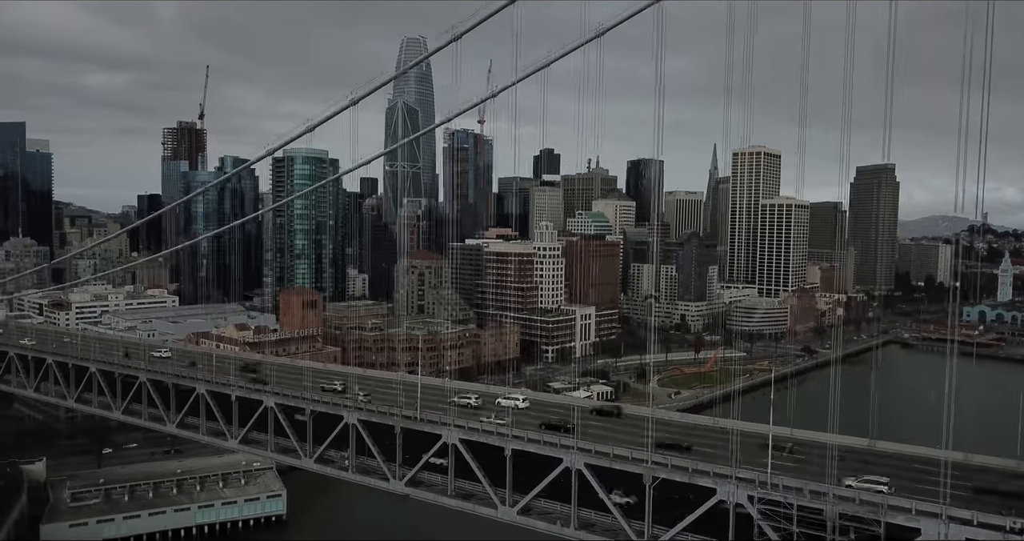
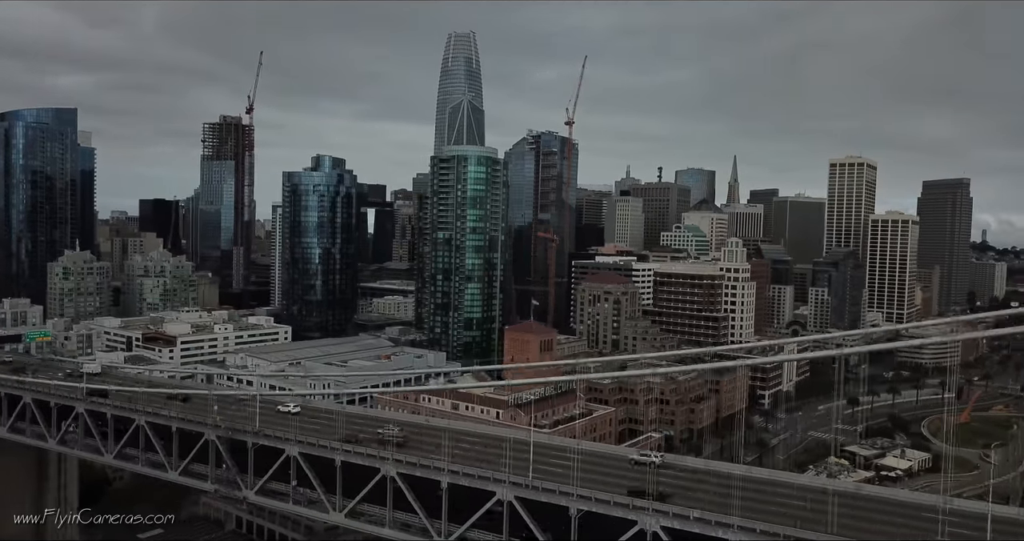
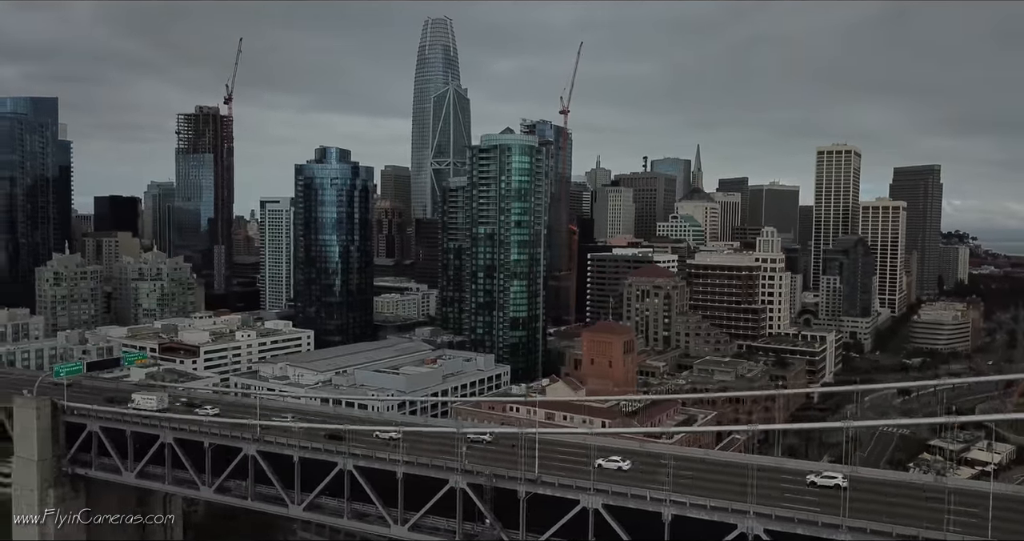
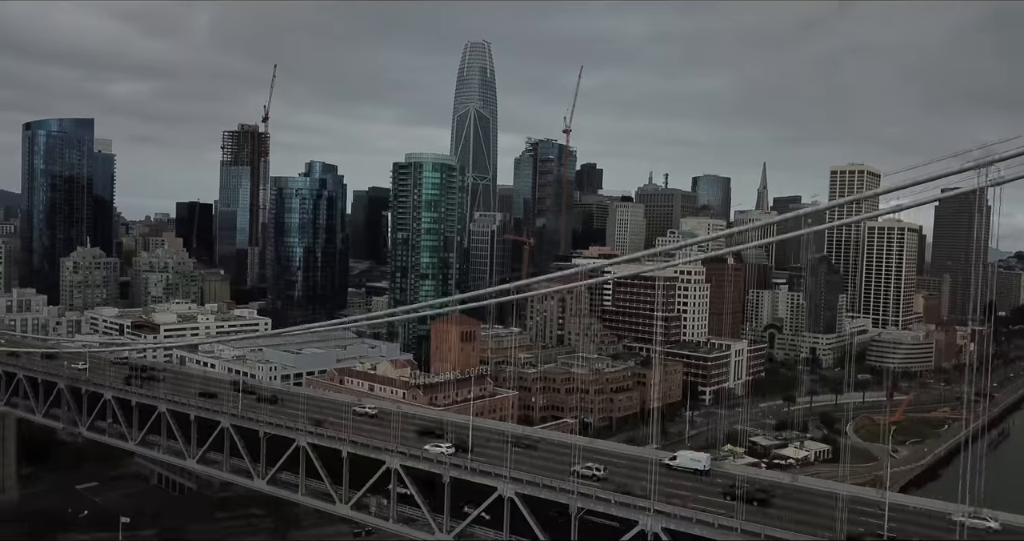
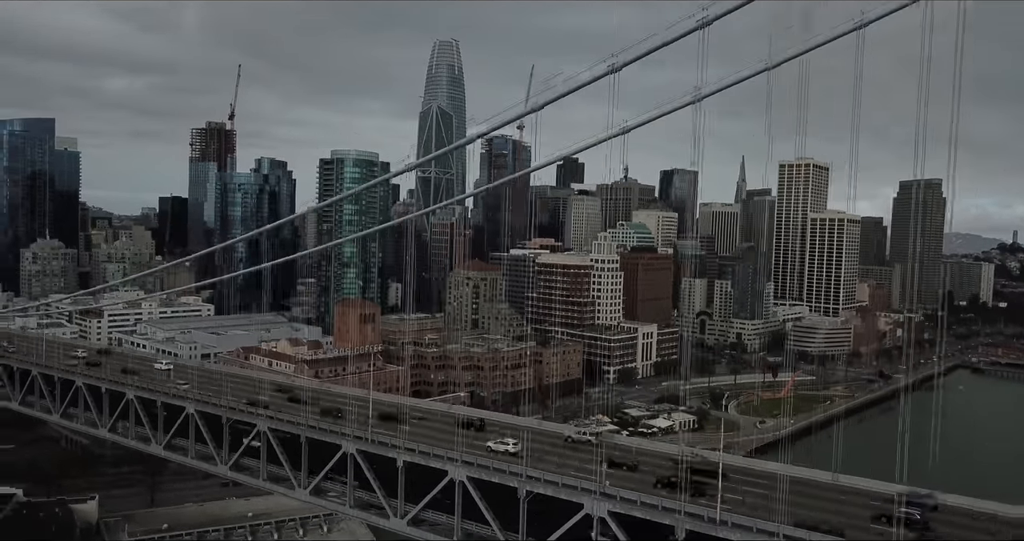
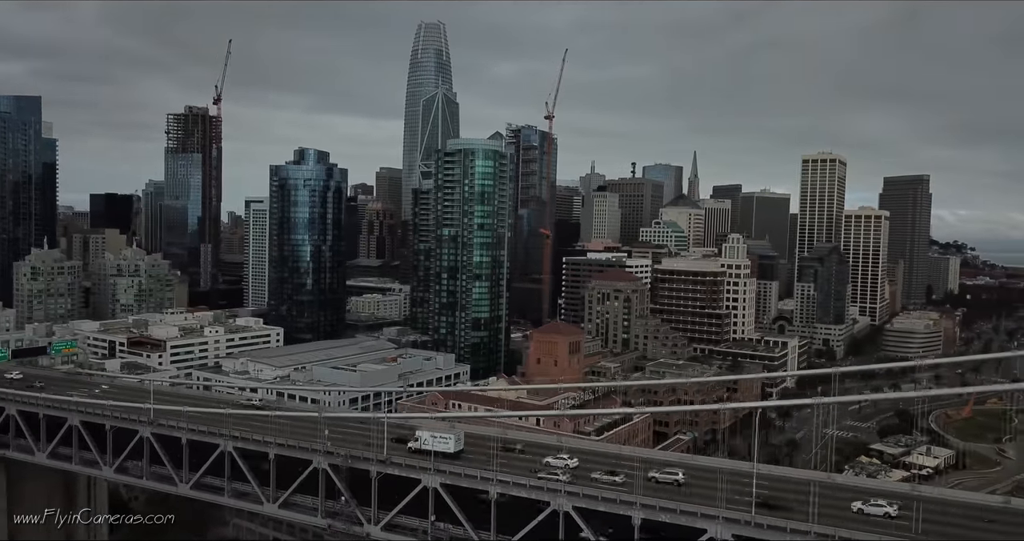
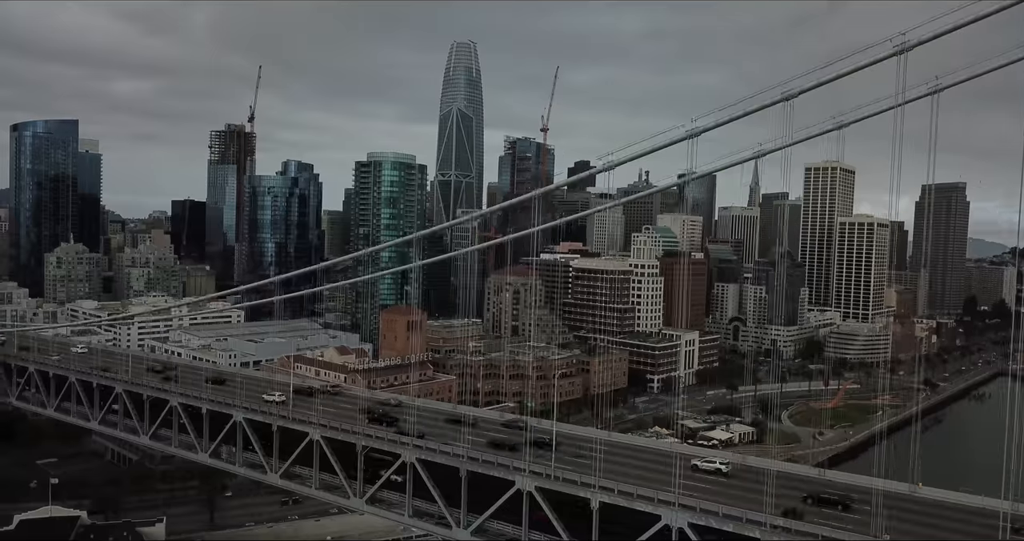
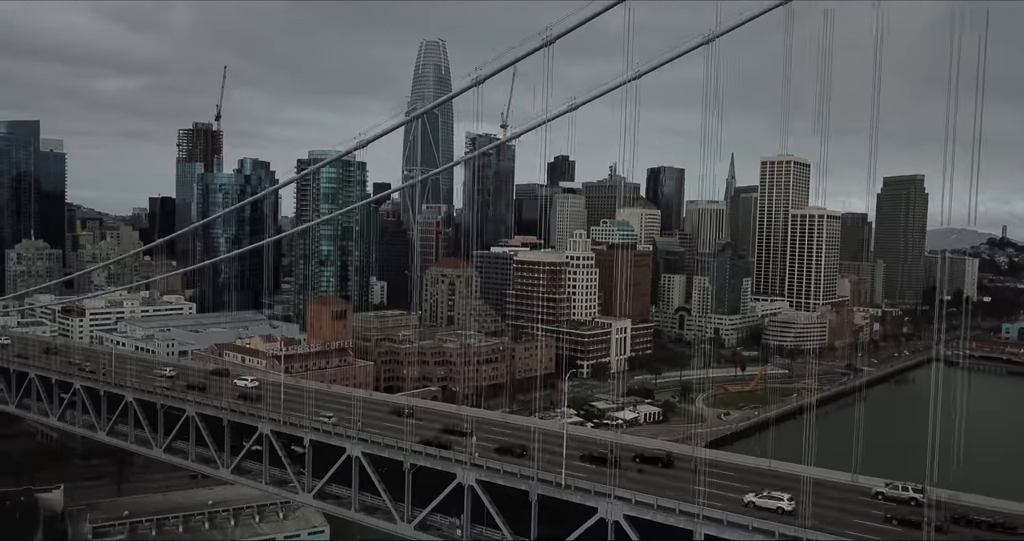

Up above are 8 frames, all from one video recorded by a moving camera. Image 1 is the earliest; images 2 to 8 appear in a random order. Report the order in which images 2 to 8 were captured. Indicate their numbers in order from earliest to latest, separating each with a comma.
8, 5, 7, 4, 2, 6, 3
